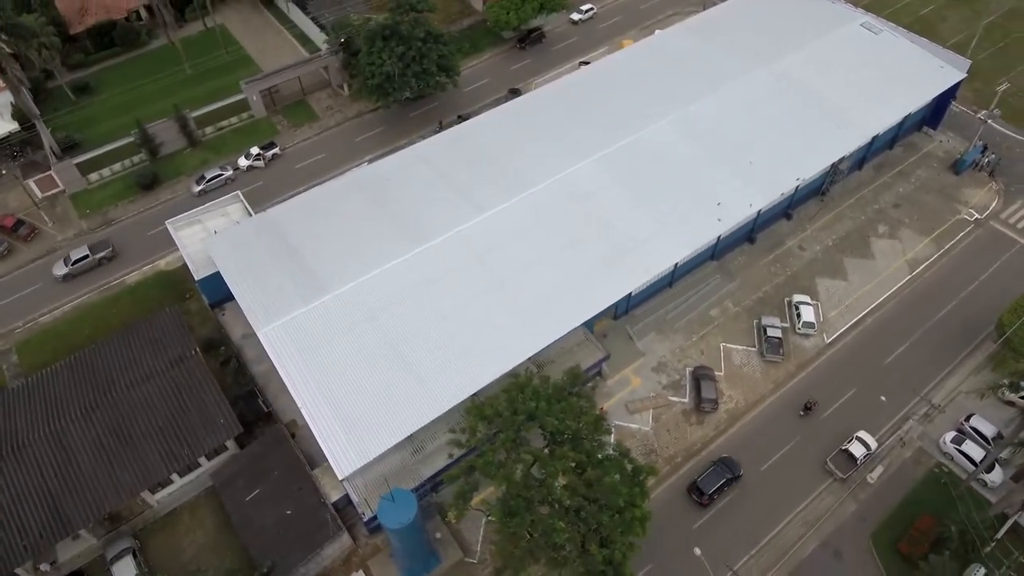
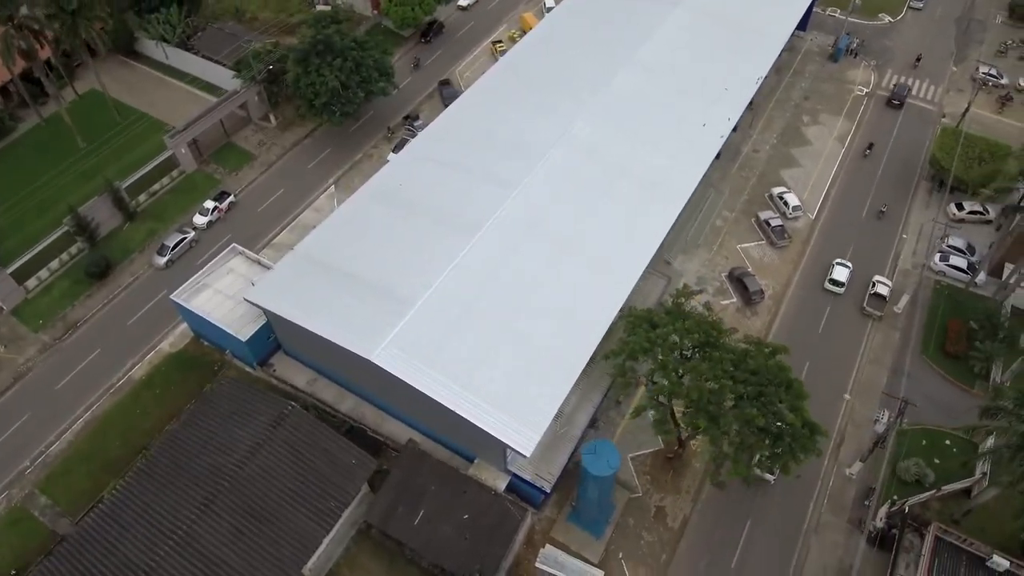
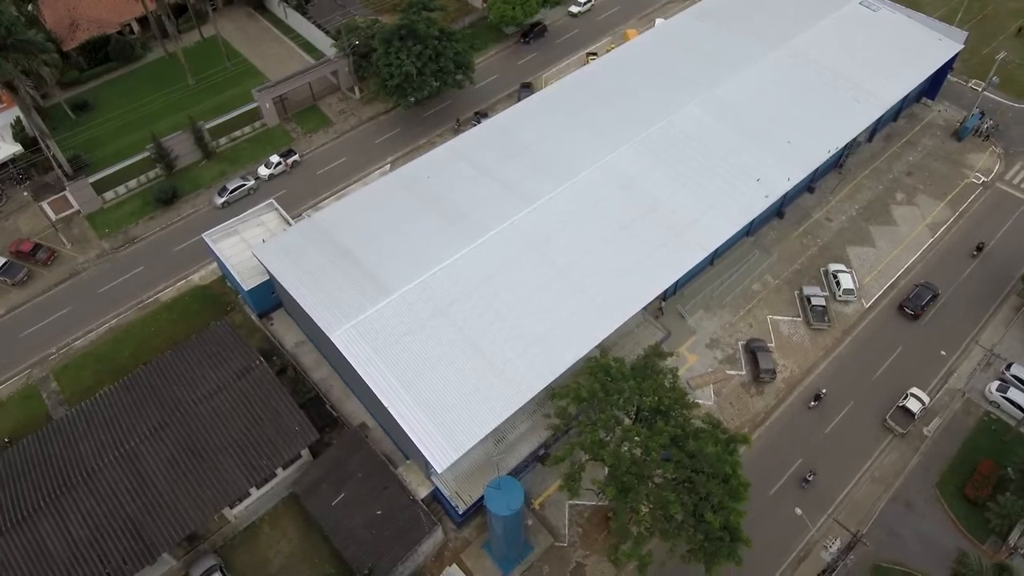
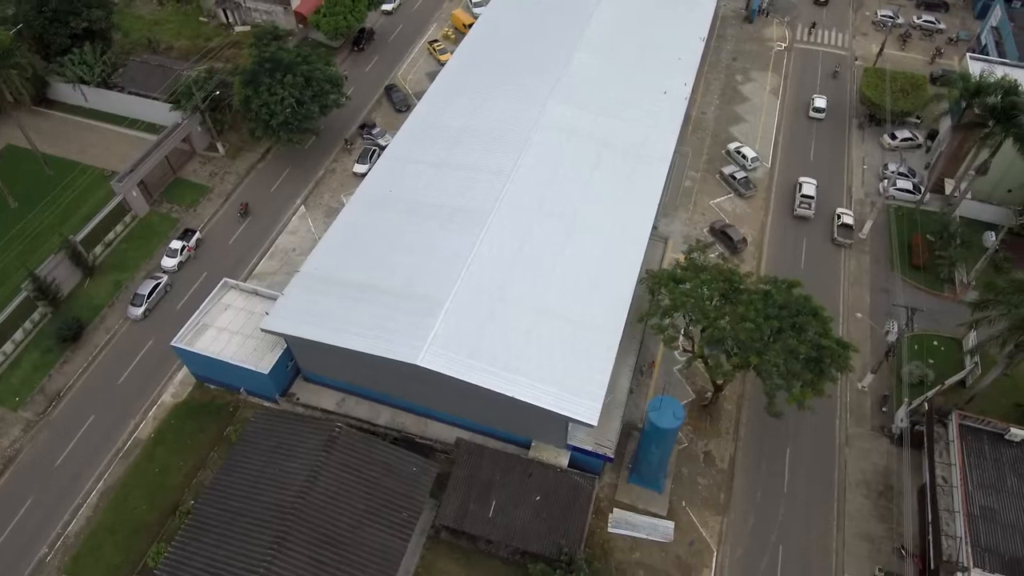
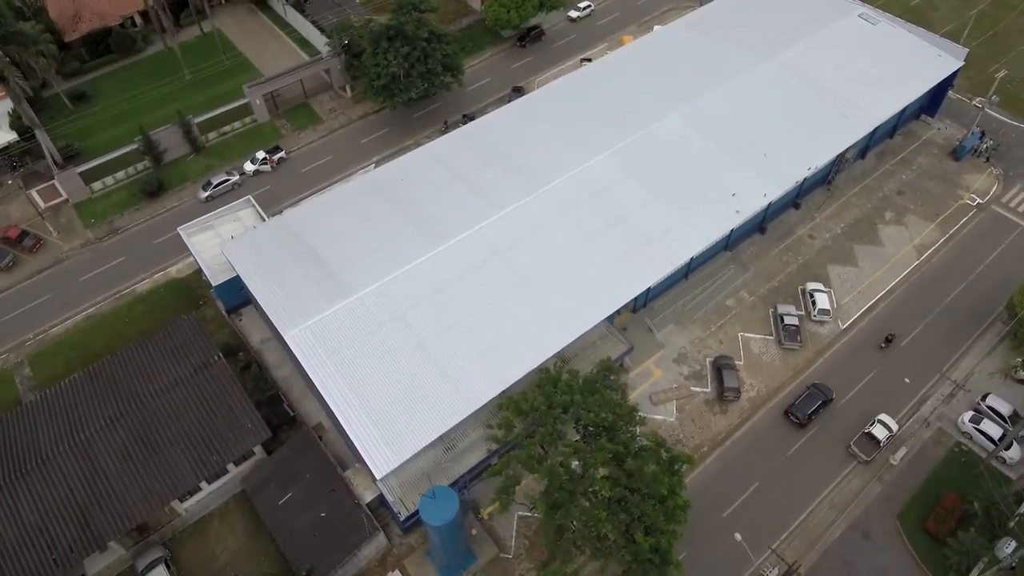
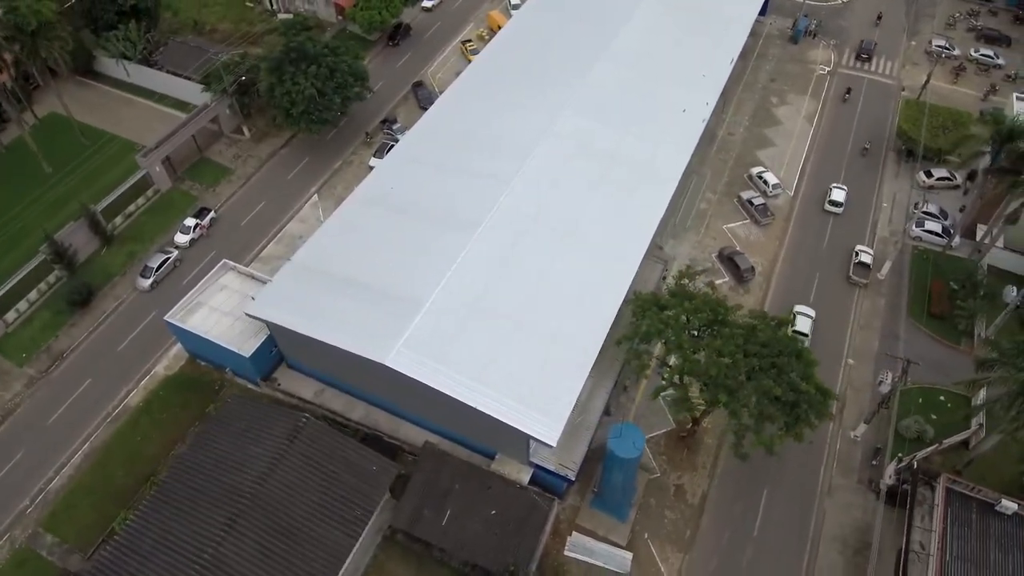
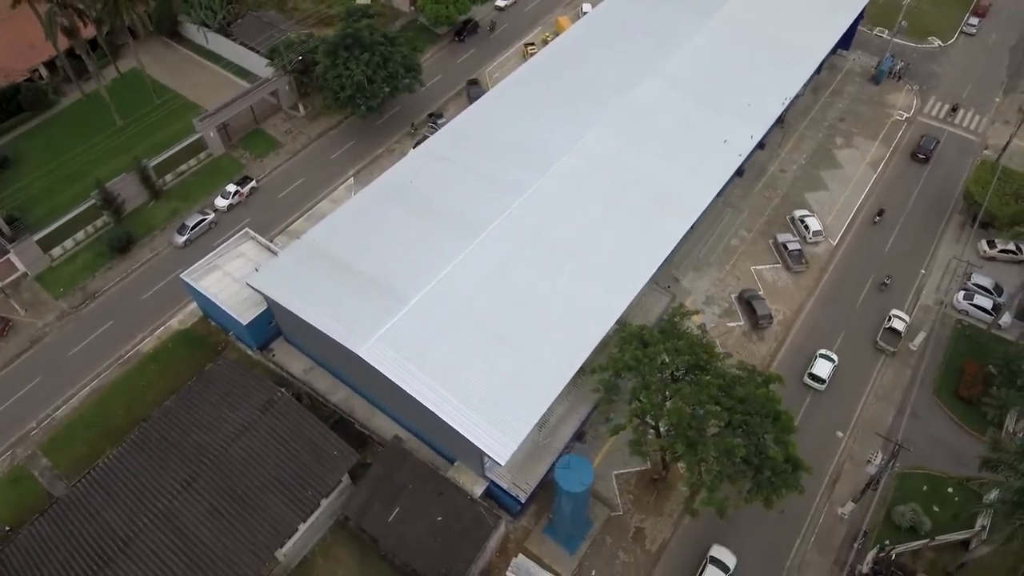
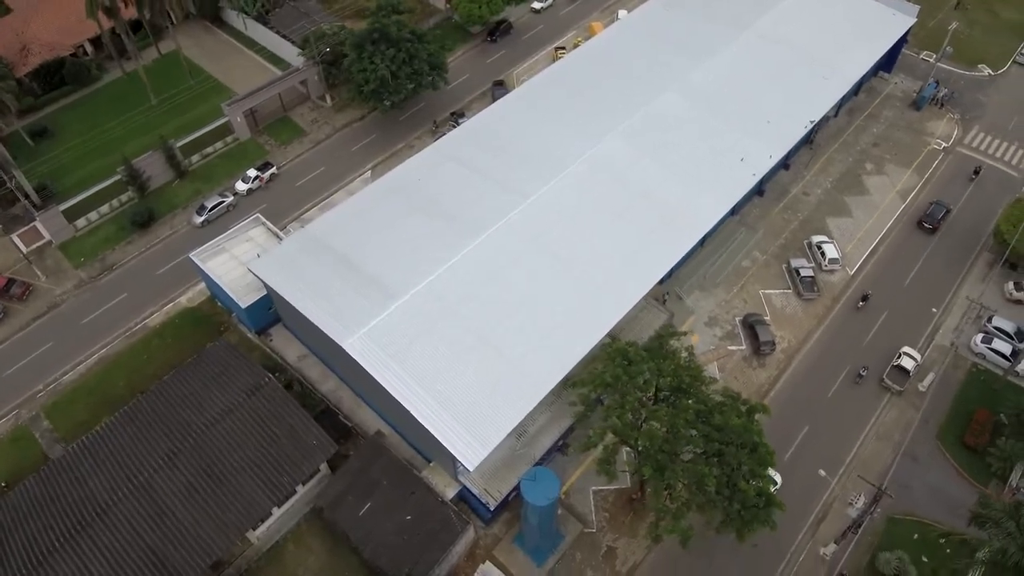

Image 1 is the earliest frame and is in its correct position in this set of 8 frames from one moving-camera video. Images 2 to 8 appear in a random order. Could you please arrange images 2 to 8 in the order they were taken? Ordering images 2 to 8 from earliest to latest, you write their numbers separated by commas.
5, 3, 8, 7, 2, 6, 4
